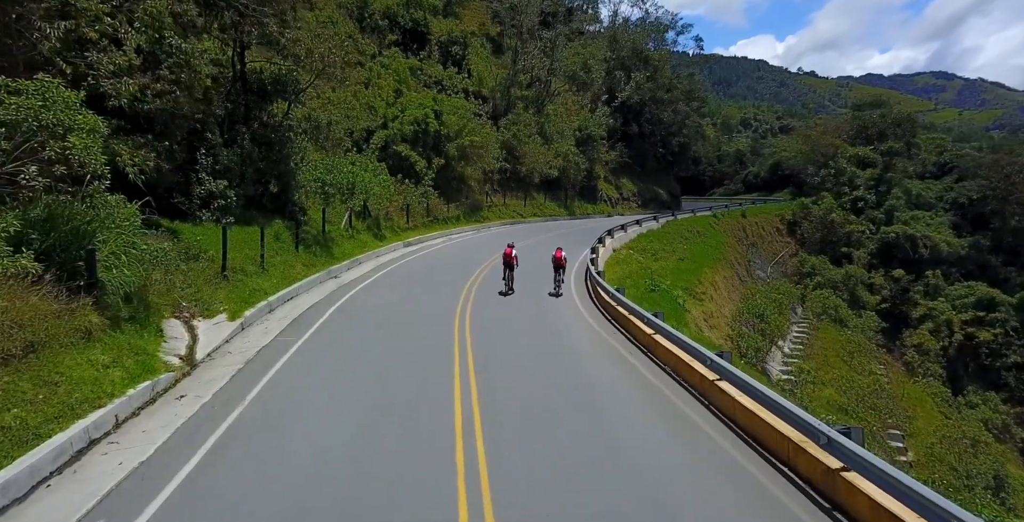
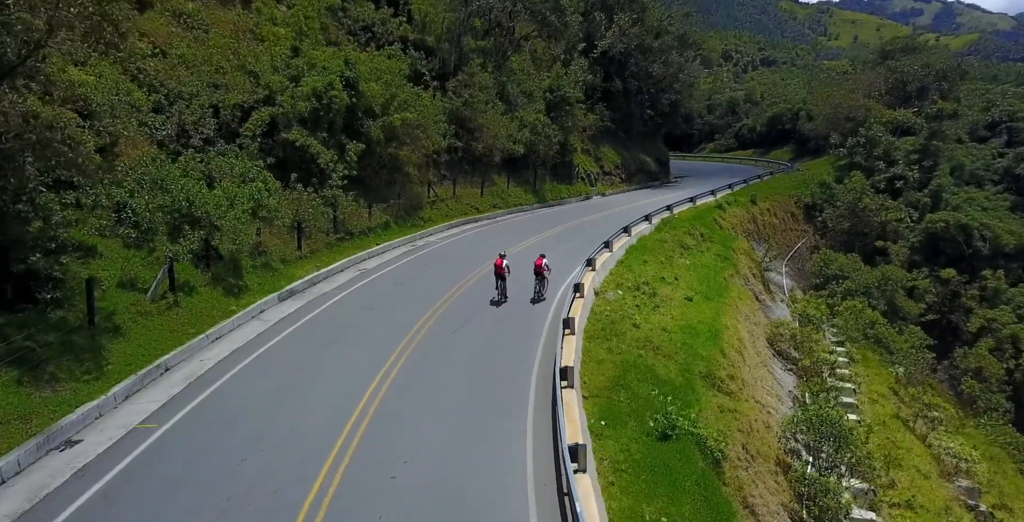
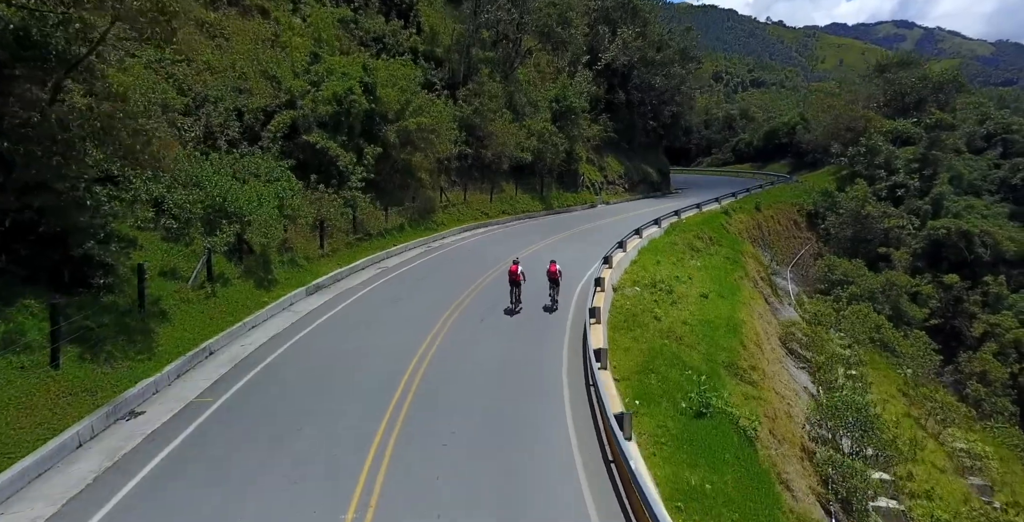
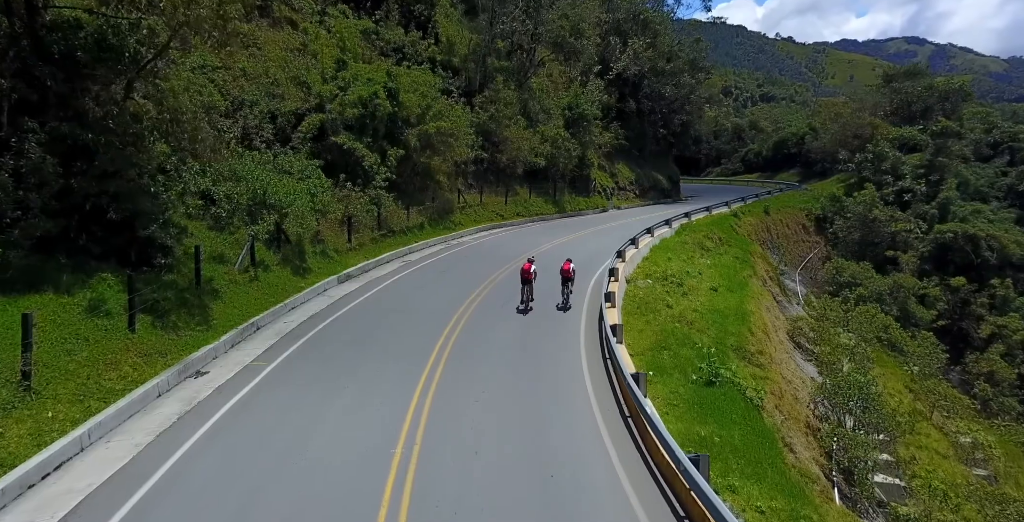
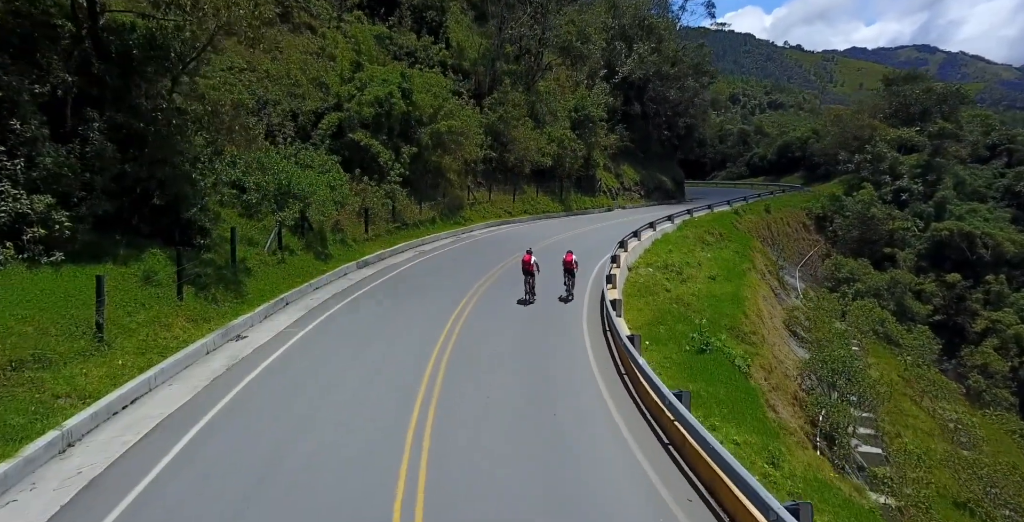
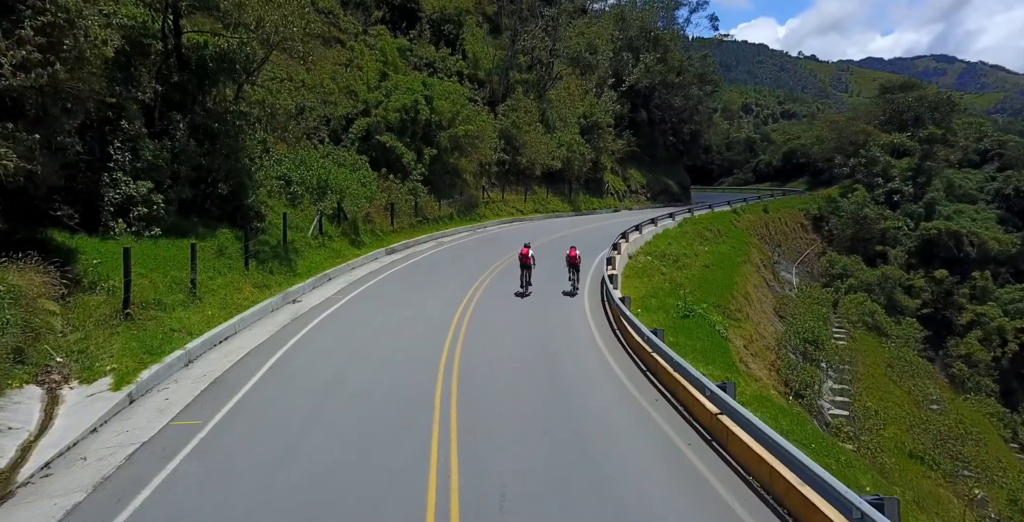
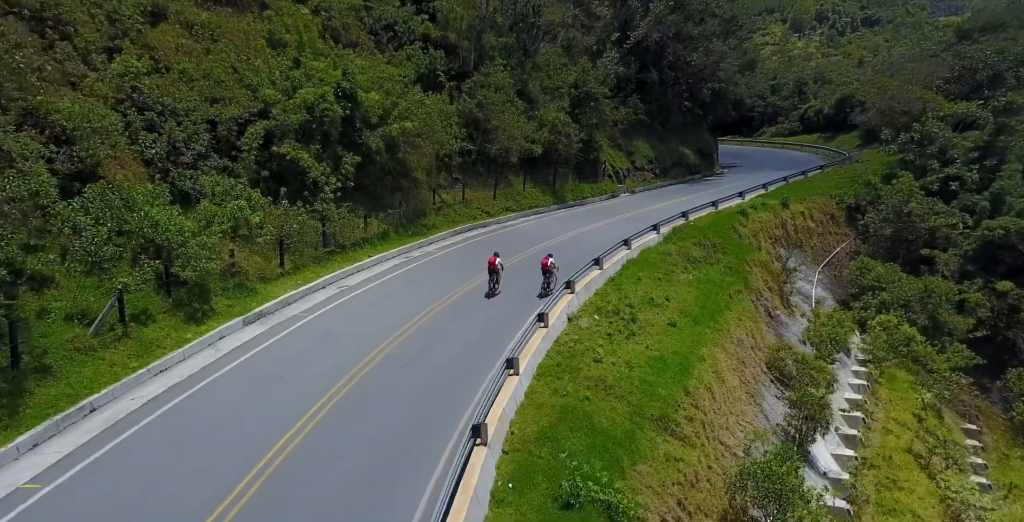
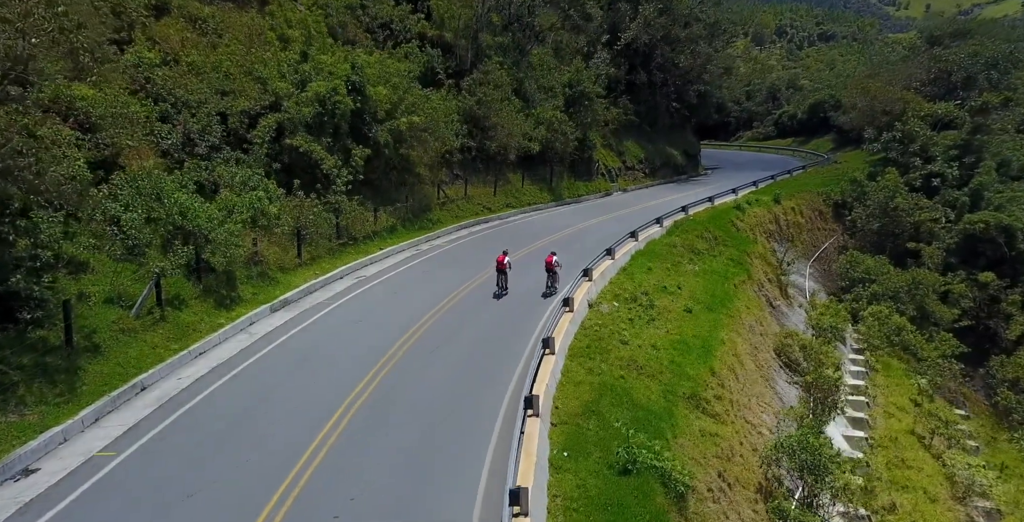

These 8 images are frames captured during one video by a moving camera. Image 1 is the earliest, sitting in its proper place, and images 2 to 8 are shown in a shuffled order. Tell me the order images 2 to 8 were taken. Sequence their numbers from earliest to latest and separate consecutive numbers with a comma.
6, 5, 4, 3, 2, 8, 7
